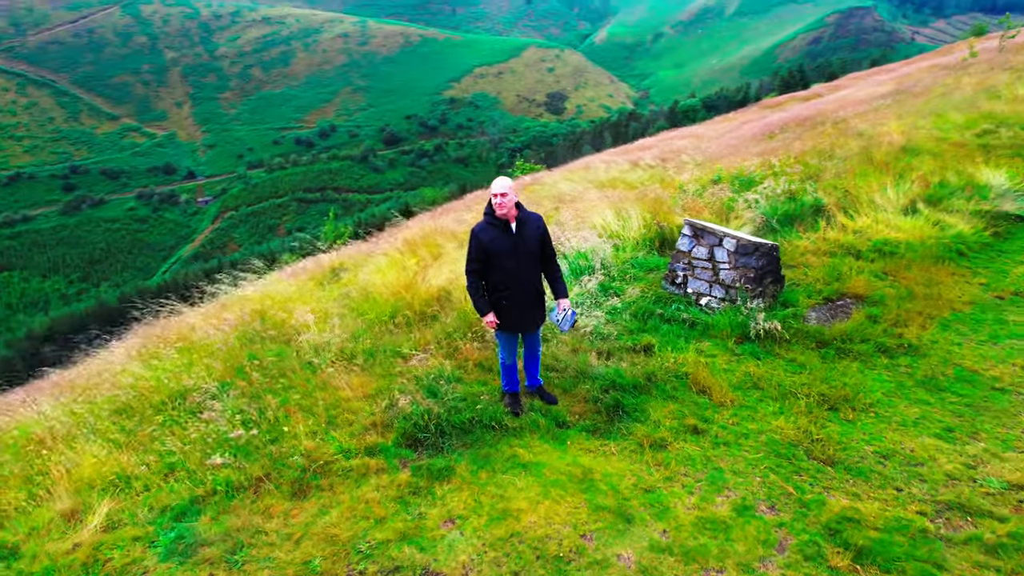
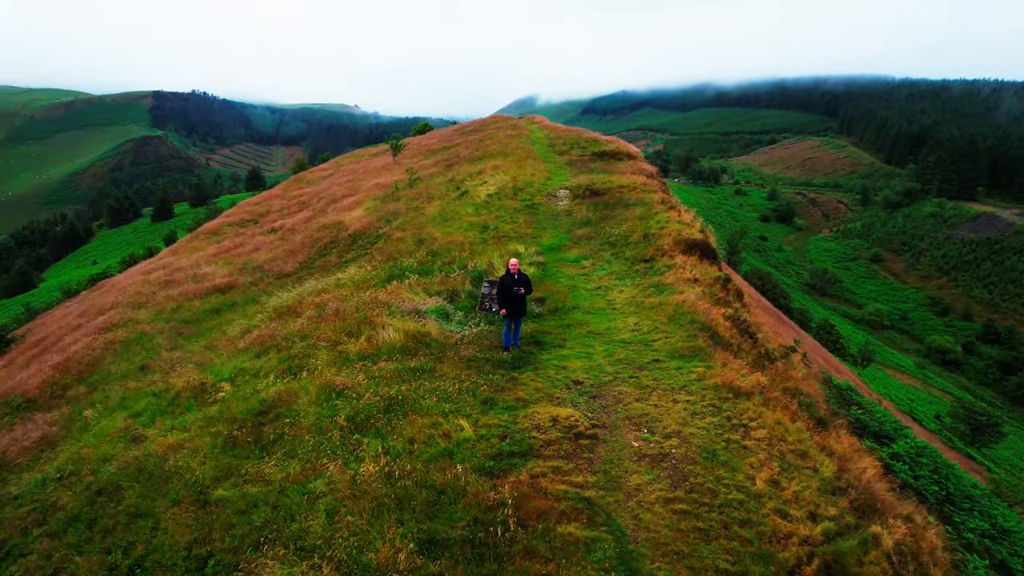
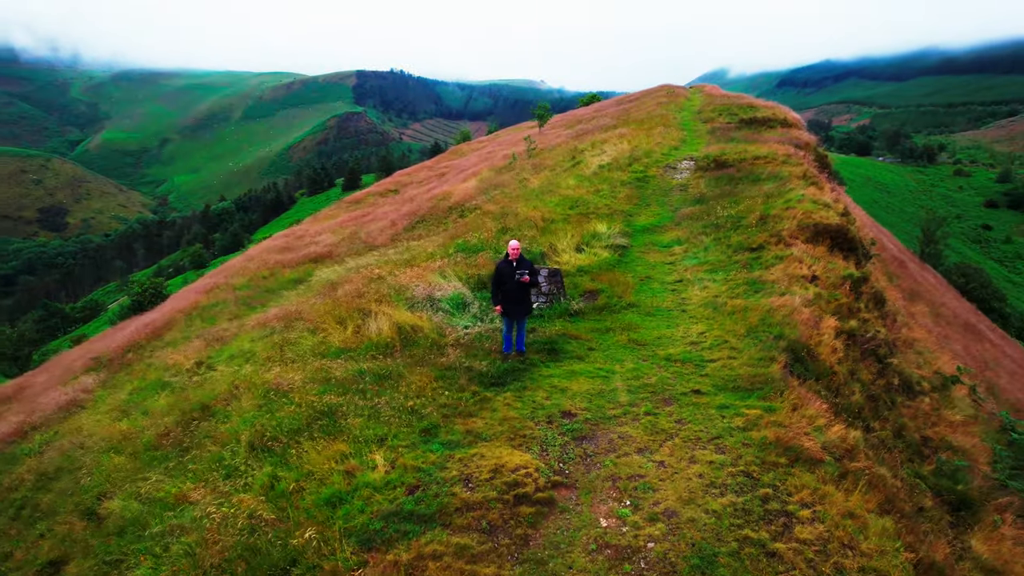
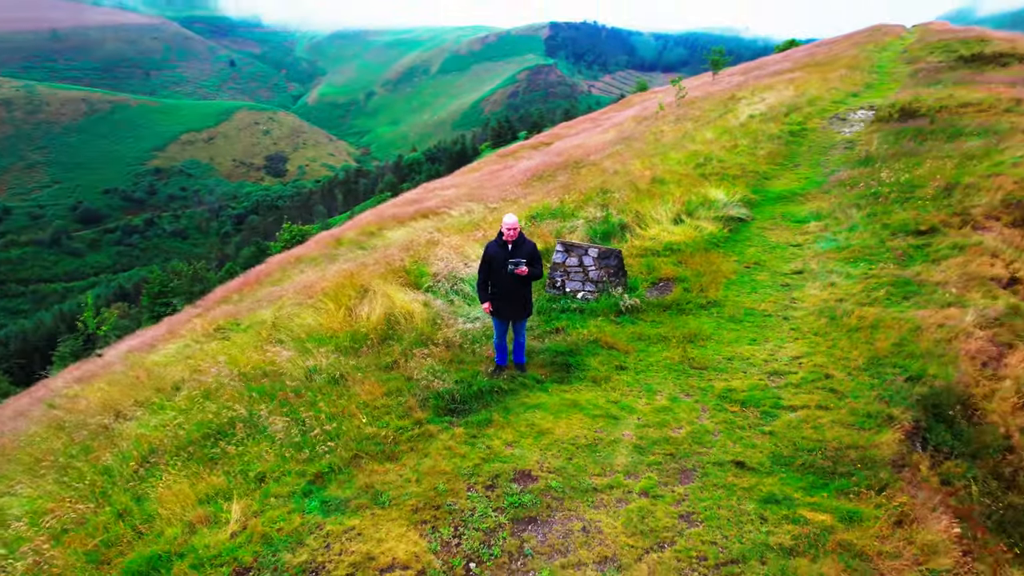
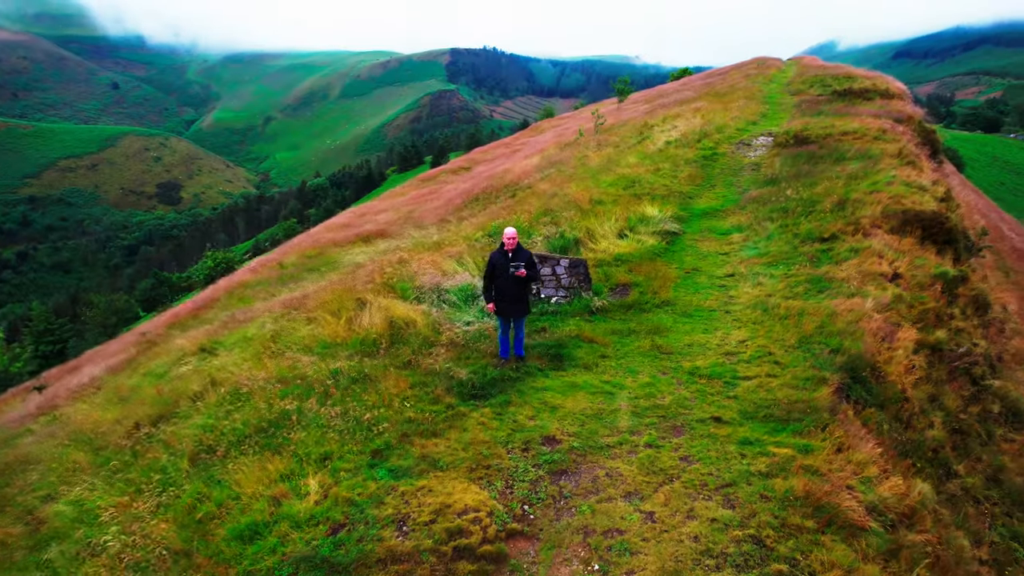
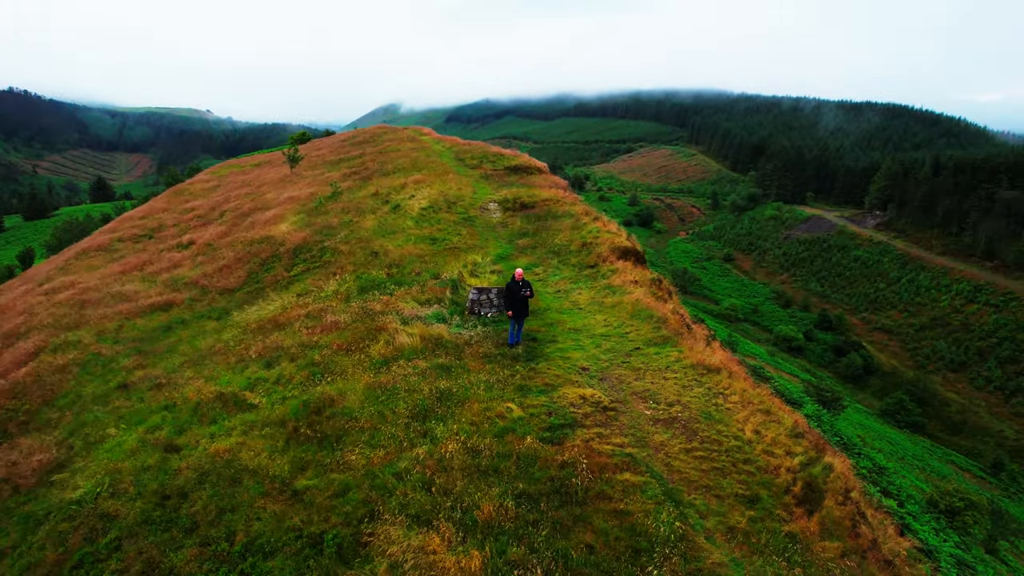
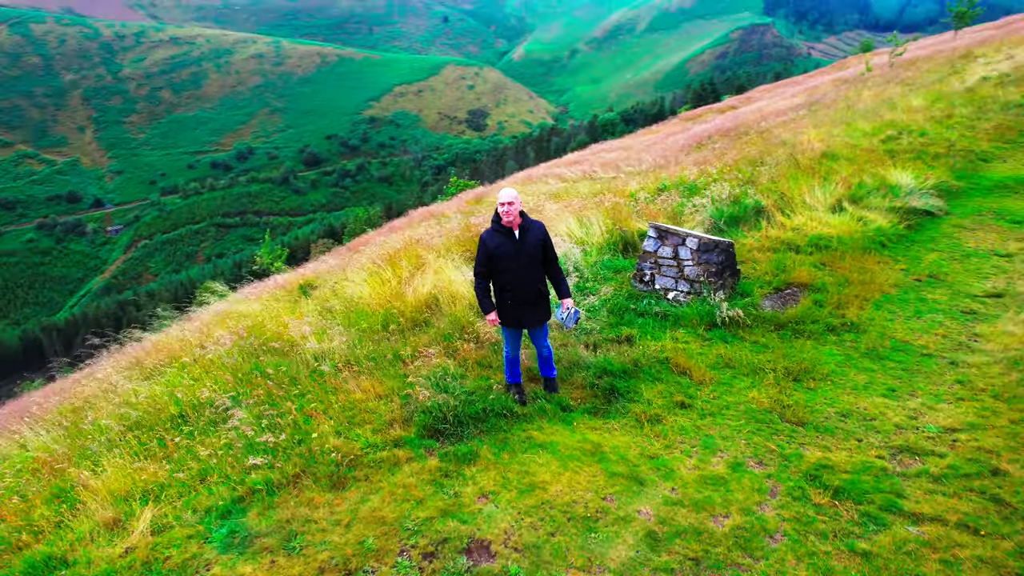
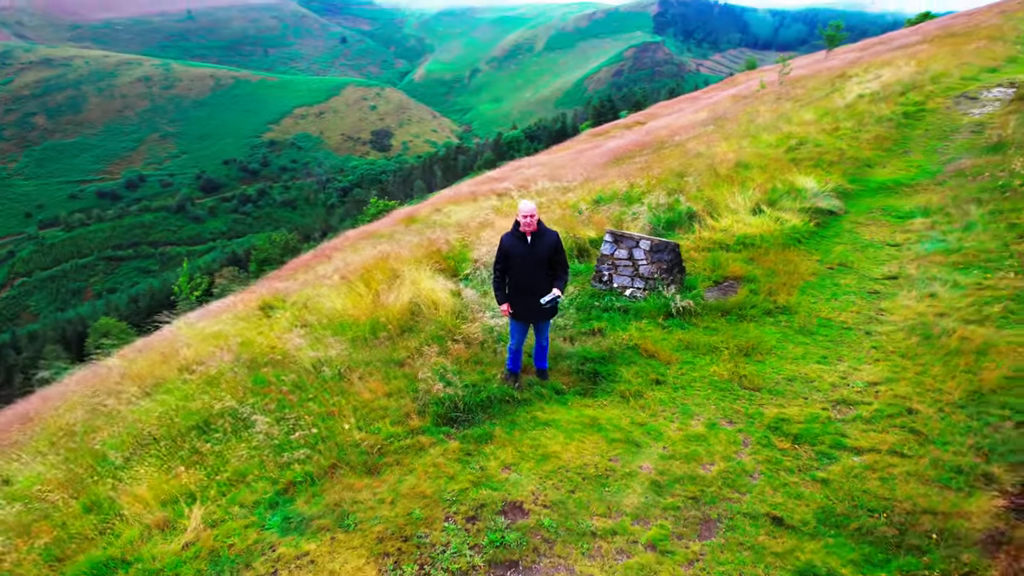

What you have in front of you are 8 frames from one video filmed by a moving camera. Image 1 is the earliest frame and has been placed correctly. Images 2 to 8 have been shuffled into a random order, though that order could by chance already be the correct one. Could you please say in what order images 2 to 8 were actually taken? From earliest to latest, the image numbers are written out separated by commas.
7, 8, 4, 5, 3, 2, 6
